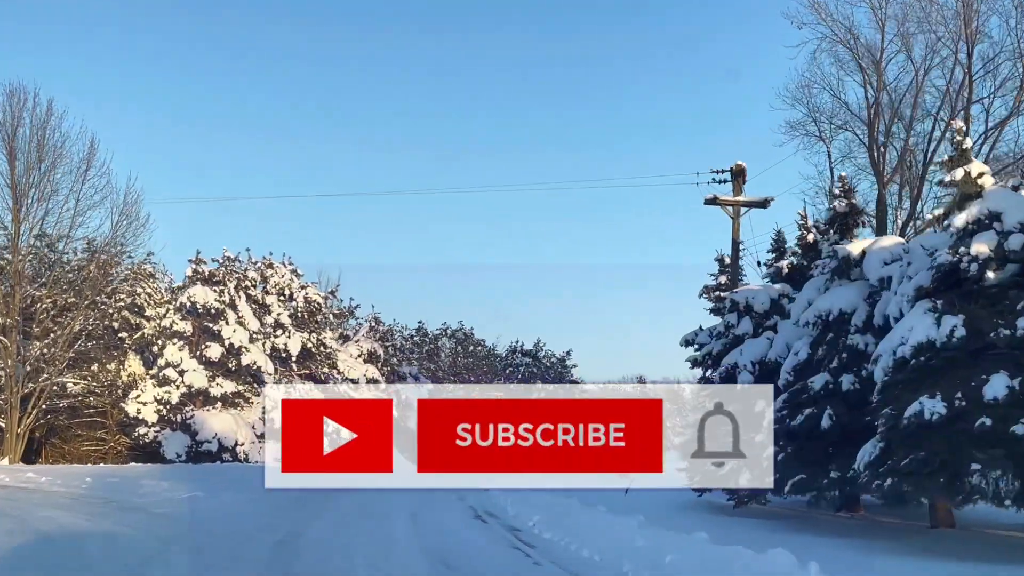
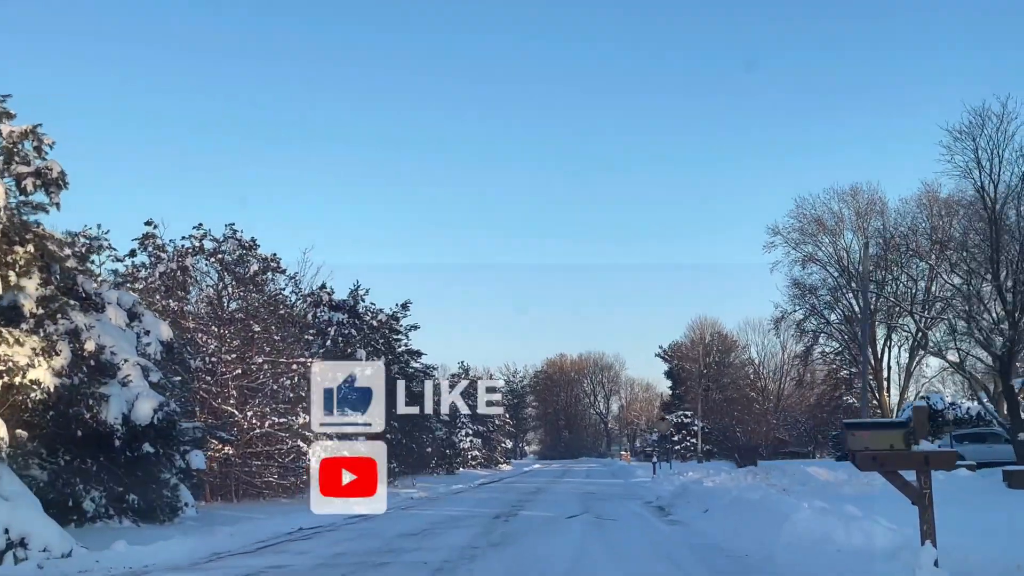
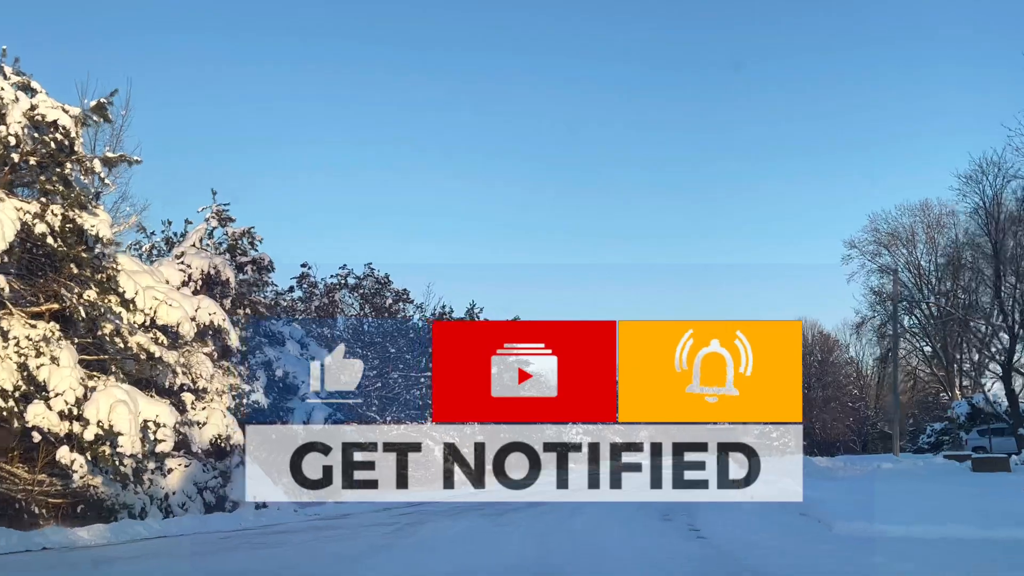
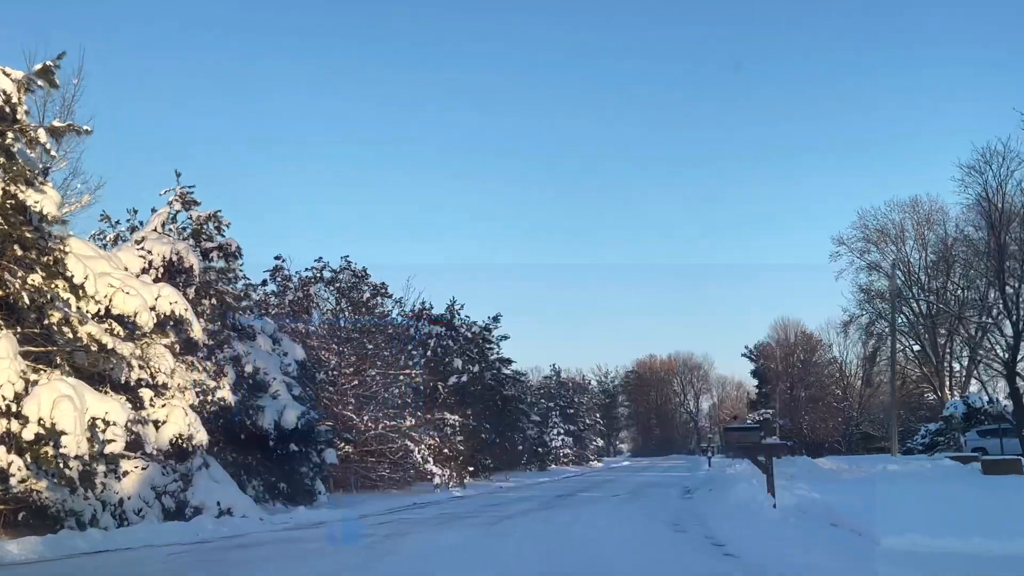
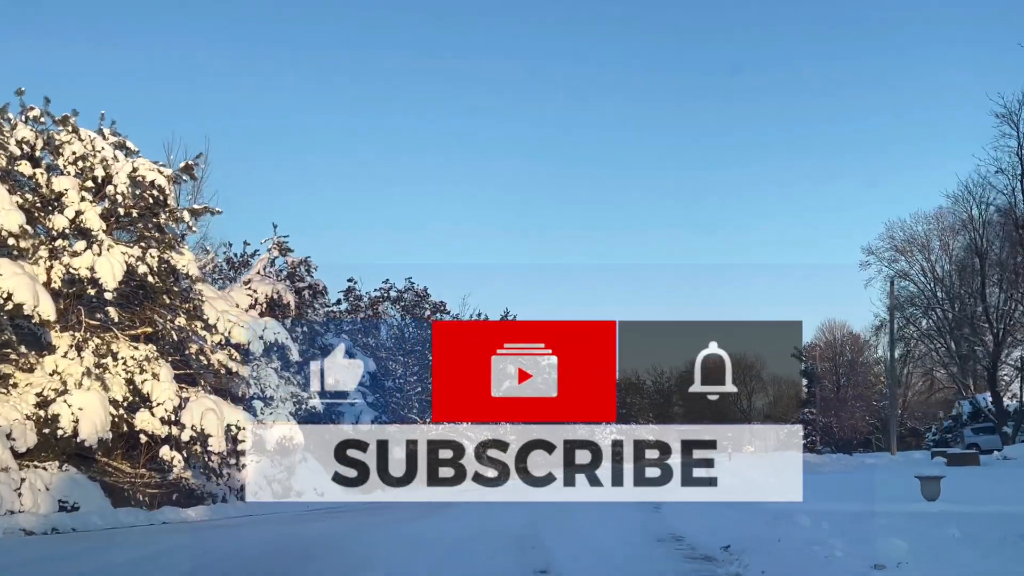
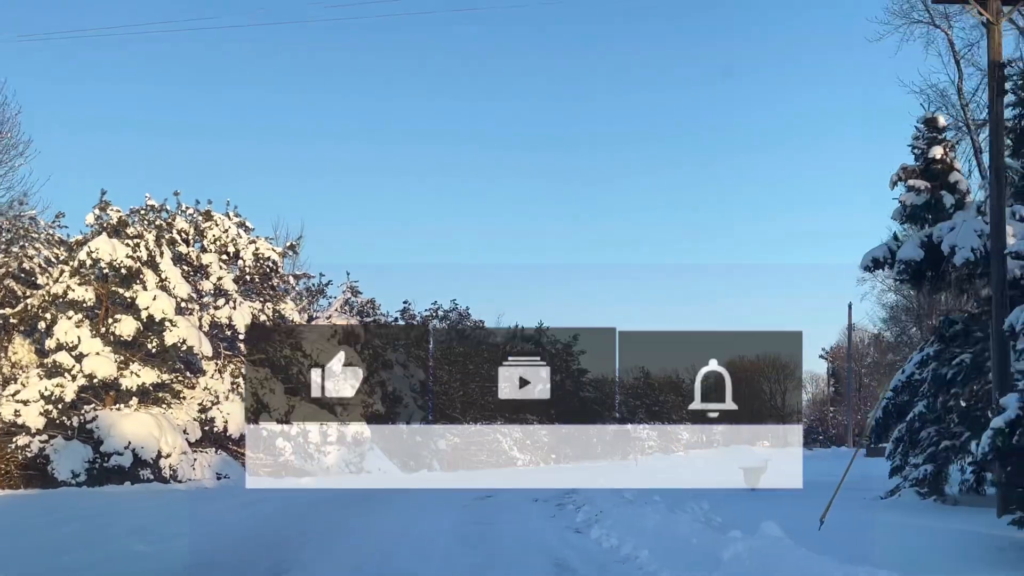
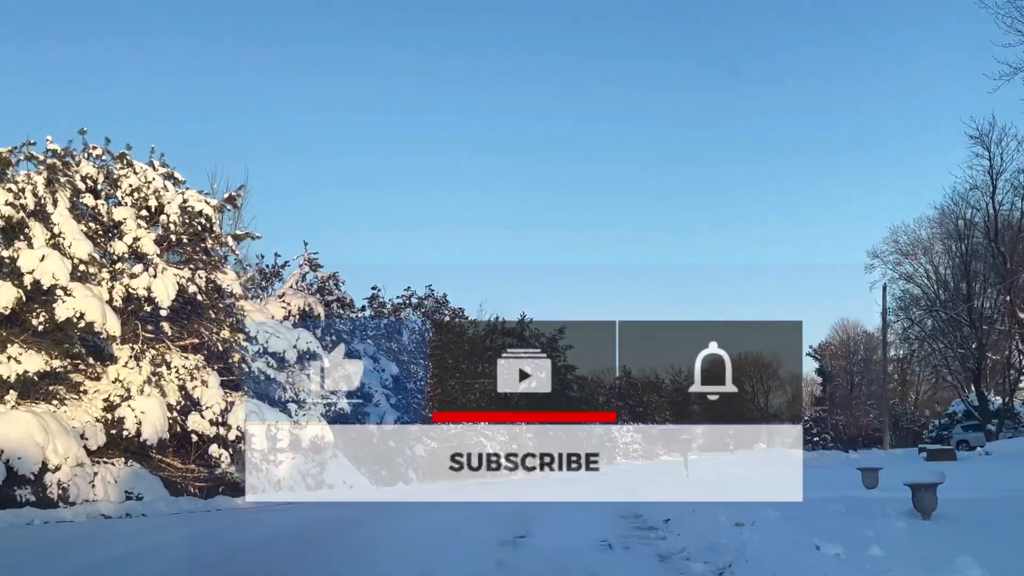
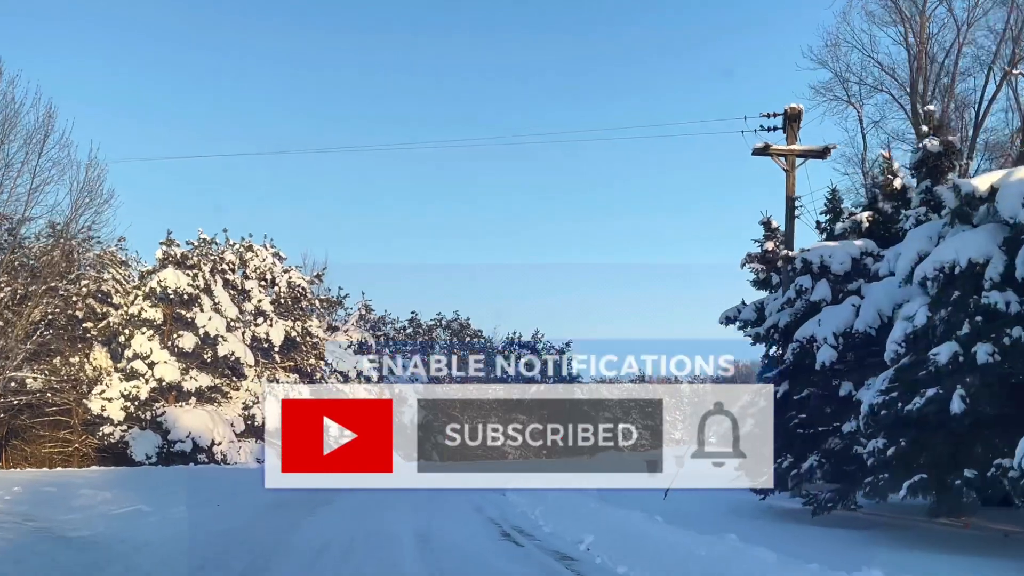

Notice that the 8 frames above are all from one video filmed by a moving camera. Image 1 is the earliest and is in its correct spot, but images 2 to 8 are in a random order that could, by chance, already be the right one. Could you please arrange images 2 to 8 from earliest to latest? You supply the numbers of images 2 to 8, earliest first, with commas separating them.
8, 6, 7, 5, 3, 4, 2
